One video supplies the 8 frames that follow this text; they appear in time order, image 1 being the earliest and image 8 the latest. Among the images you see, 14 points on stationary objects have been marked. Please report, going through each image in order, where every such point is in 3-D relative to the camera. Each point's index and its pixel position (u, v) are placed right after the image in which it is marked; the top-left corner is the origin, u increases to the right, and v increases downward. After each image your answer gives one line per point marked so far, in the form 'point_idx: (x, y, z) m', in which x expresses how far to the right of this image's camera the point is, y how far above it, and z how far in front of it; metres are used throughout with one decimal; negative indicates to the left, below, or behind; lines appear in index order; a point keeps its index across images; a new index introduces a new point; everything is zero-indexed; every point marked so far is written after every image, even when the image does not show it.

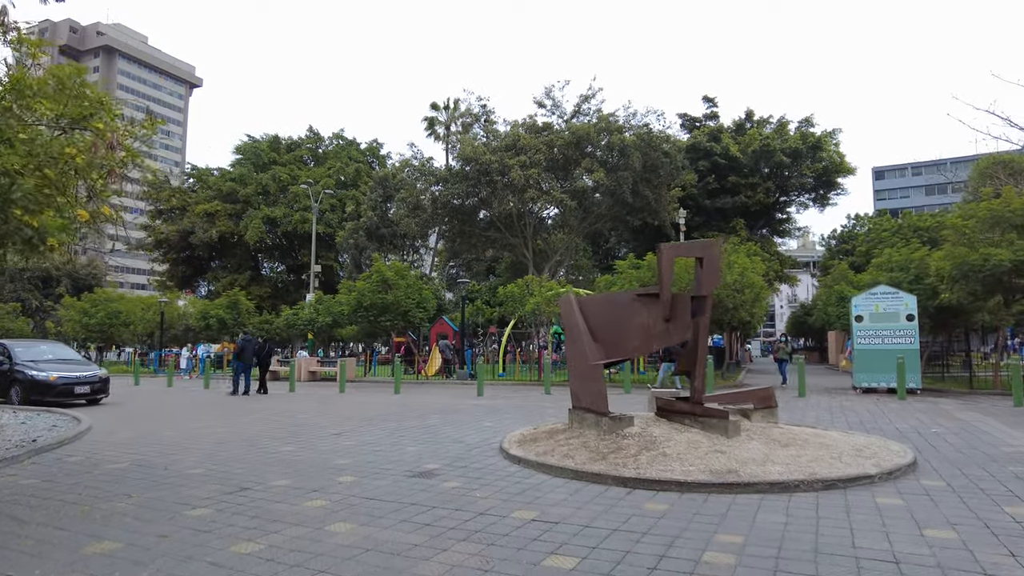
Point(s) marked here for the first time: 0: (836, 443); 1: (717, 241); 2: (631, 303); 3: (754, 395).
0: (+3.9, -1.9, +8.0) m
1: (+2.6, +0.6, +8.4) m
2: (+1.6, -0.2, +8.6) m
3: (+3.3, -1.4, +8.9) m
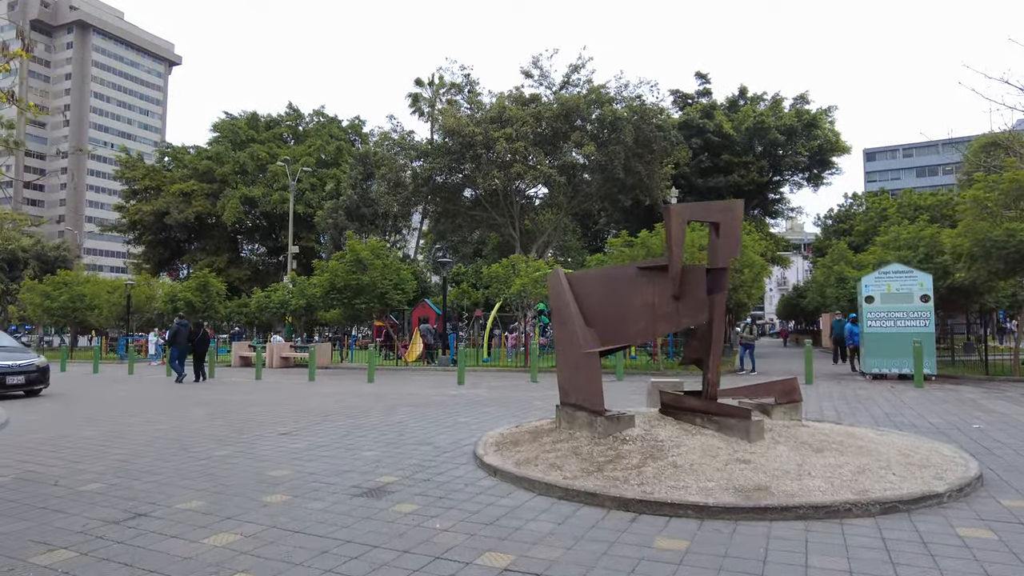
0: (+3.7, -1.6, +6.7) m
1: (+2.4, +0.8, +6.9) m
2: (+1.3, +0.1, +7.1) m
3: (+3.0, -1.1, +7.5) m
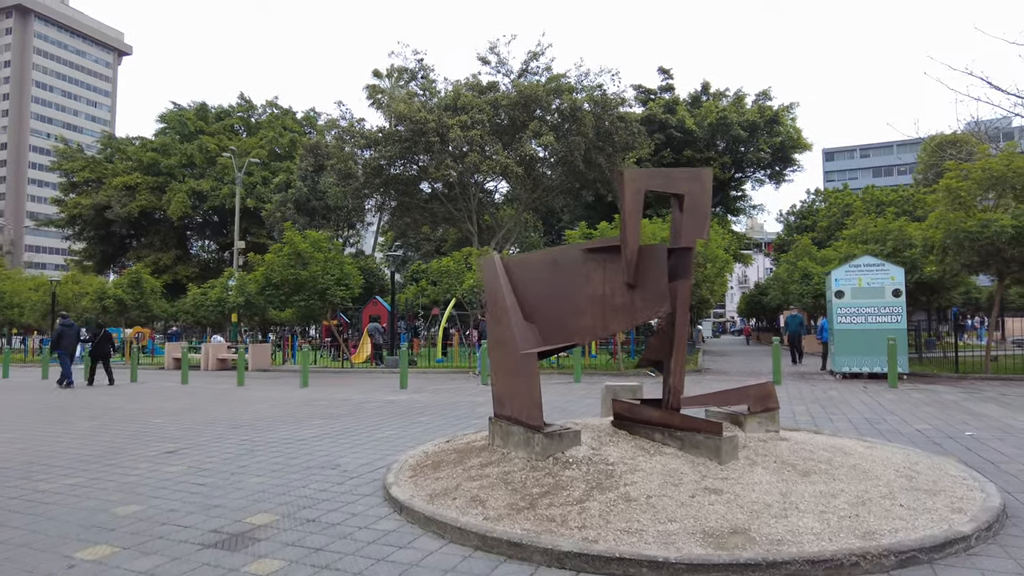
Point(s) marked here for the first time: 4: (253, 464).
0: (+3.0, -1.5, +5.5) m
1: (+1.7, +1.0, +5.7) m
2: (+0.6, +0.2, +5.9) m
3: (+2.3, -1.0, +6.4) m
4: (-2.7, -1.8, +7.0) m
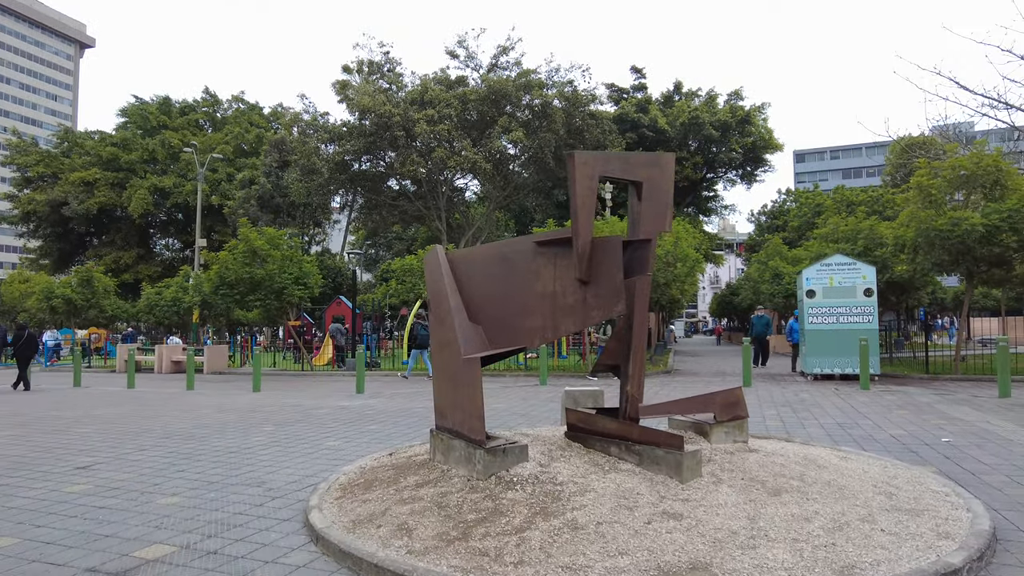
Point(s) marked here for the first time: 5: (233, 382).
0: (+2.5, -1.5, +5.0) m
1: (+1.2, +1.0, +5.1) m
2: (+0.1, +0.2, +5.3) m
3: (+1.8, -1.0, +5.8) m
4: (-3.3, -1.8, +6.3) m
5: (-7.4, -2.5, +17.5) m
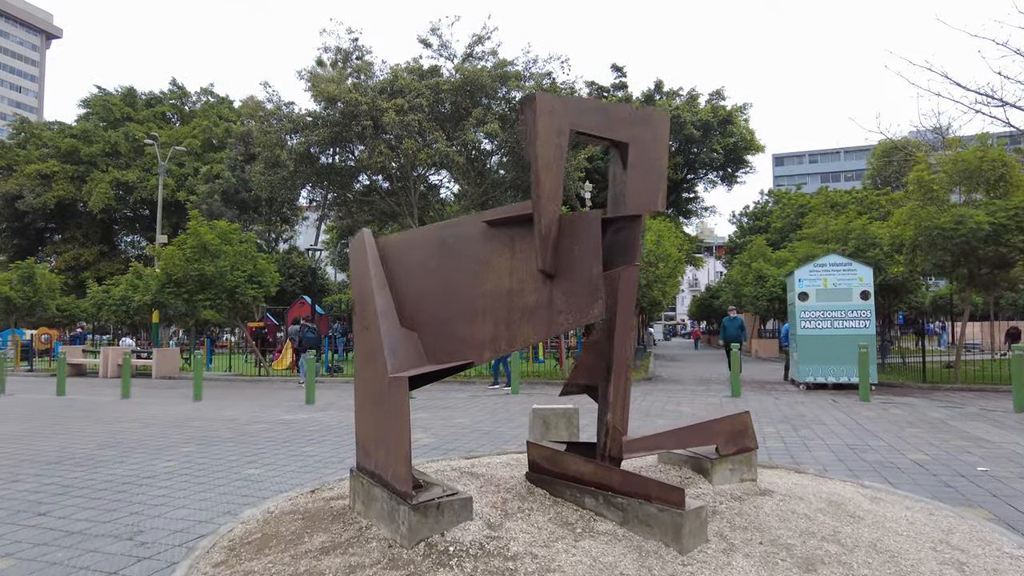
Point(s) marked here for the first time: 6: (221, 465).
0: (+2.2, -1.4, +3.8) m
1: (+0.9, +1.0, +3.9) m
2: (-0.2, +0.3, +4.0) m
3: (+1.4, -1.0, +4.6) m
4: (-3.6, -1.8, +4.9) m
5: (-8.1, -2.4, +16.0) m
6: (-3.1, -1.9, +7.1) m
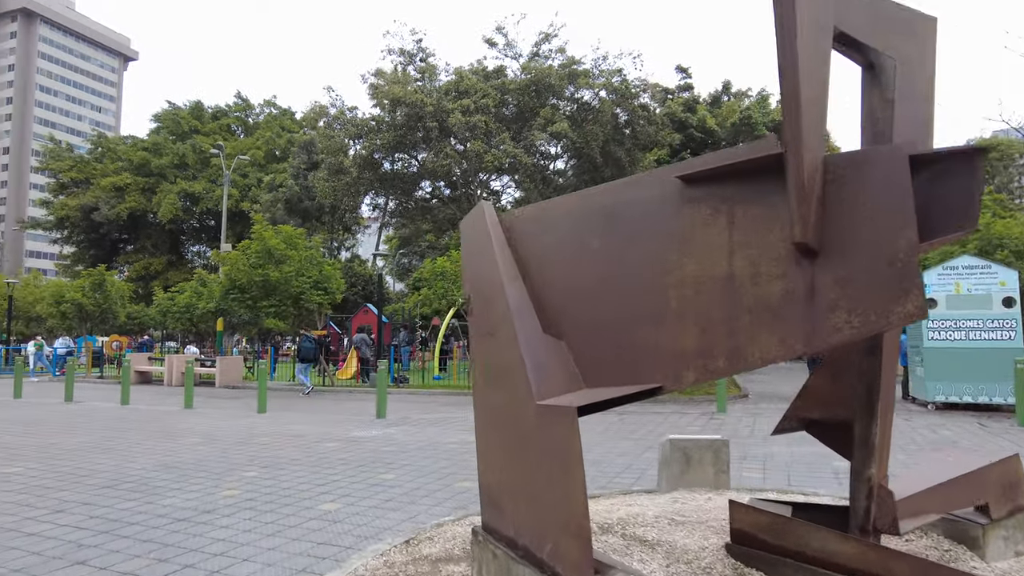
0: (+3.0, -1.4, +2.4) m
1: (+1.7, +1.1, +2.6) m
2: (+0.6, +0.3, +2.8) m
3: (+2.3, -0.9, +3.2) m
4: (-2.7, -1.7, +3.9) m
5: (-6.3, -2.6, +15.3) m
6: (-2.0, -1.9, +6.1) m
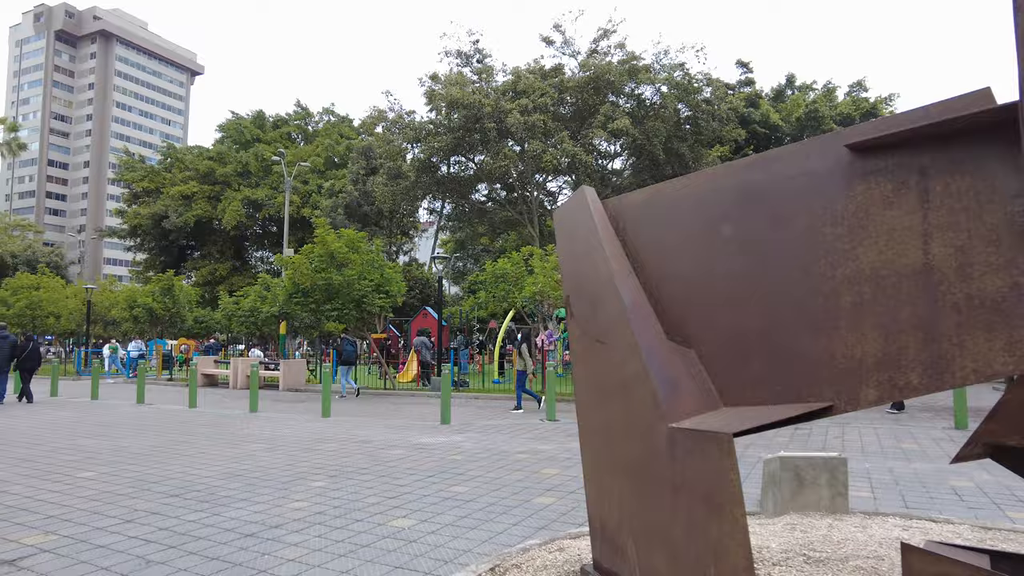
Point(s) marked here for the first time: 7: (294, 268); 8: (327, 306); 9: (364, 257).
0: (+3.4, -1.4, +1.7) m
1: (+2.1, +1.1, +2.0) m
2: (+1.0, +0.3, +2.3) m
3: (+2.8, -0.9, +2.6) m
4: (-2.2, -1.7, +3.6) m
5: (-4.8, -2.7, +15.3) m
6: (-1.3, -1.9, +5.8) m
7: (-5.9, +0.5, +17.9) m
8: (-5.0, -0.5, +17.7) m
9: (-4.0, +0.8, +17.9) m
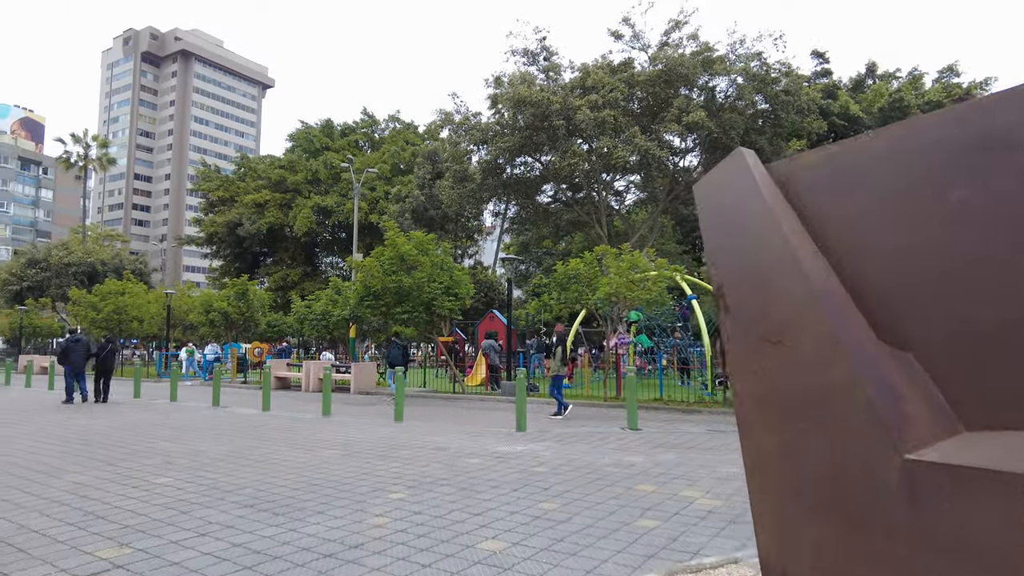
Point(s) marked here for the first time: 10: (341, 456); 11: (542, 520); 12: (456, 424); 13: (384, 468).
0: (+3.8, -1.3, +0.8) m
1: (+2.5, +1.1, +1.3) m
2: (+1.5, +0.4, +1.6) m
3: (+3.2, -0.8, +1.7) m
4: (-1.6, -1.7, +3.2) m
5: (-3.1, -2.7, +15.1) m
6: (-0.5, -1.9, +5.3) m
7: (-4.0, +0.4, +17.9) m
8: (-3.1, -0.6, +17.5) m
9: (-2.1, +0.8, +17.7) m
10: (-2.2, -2.2, +8.6) m
11: (+0.2, -1.9, +5.4) m
12: (-1.0, -2.4, +11.4) m
13: (-1.5, -2.1, +7.7) m
